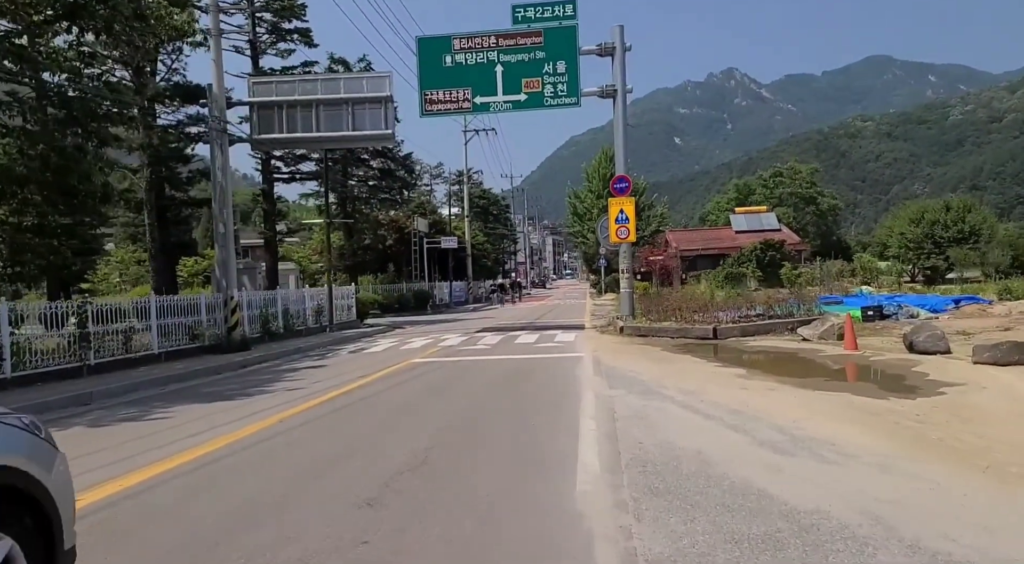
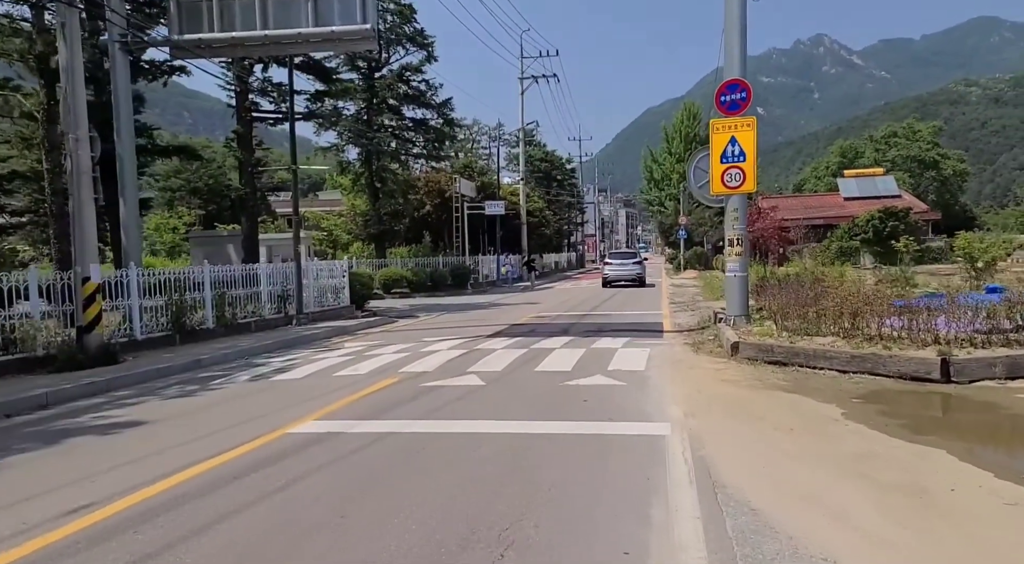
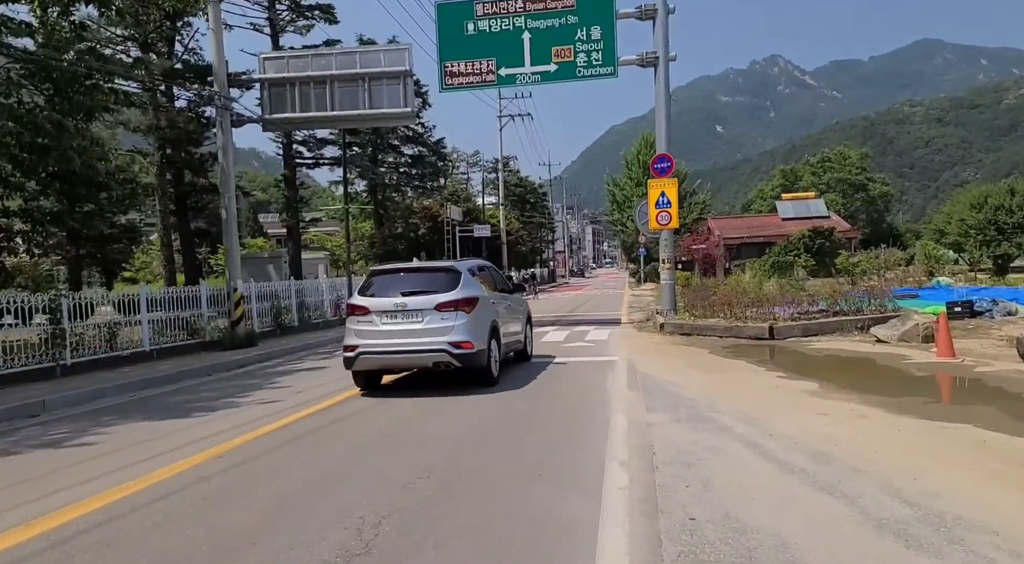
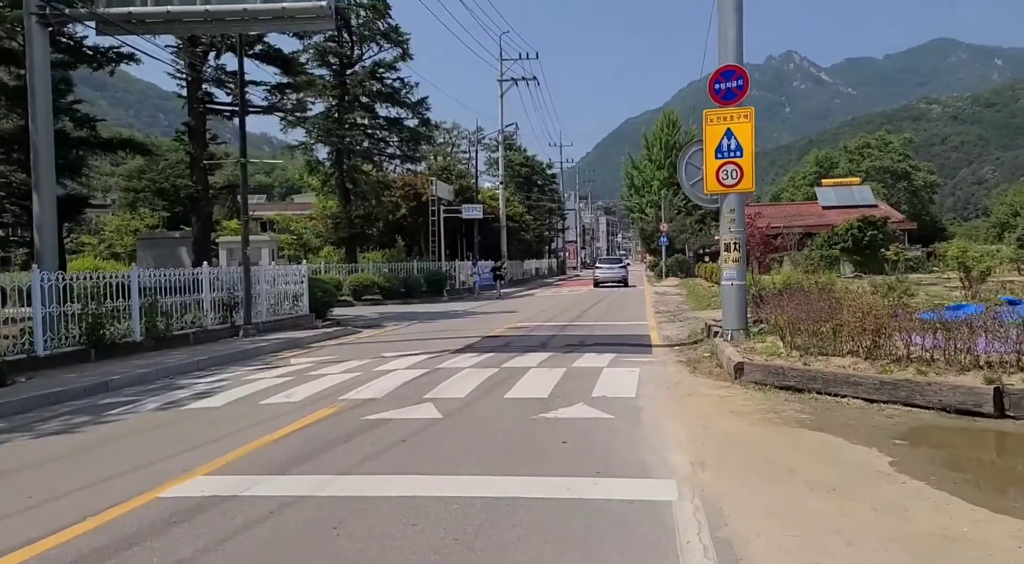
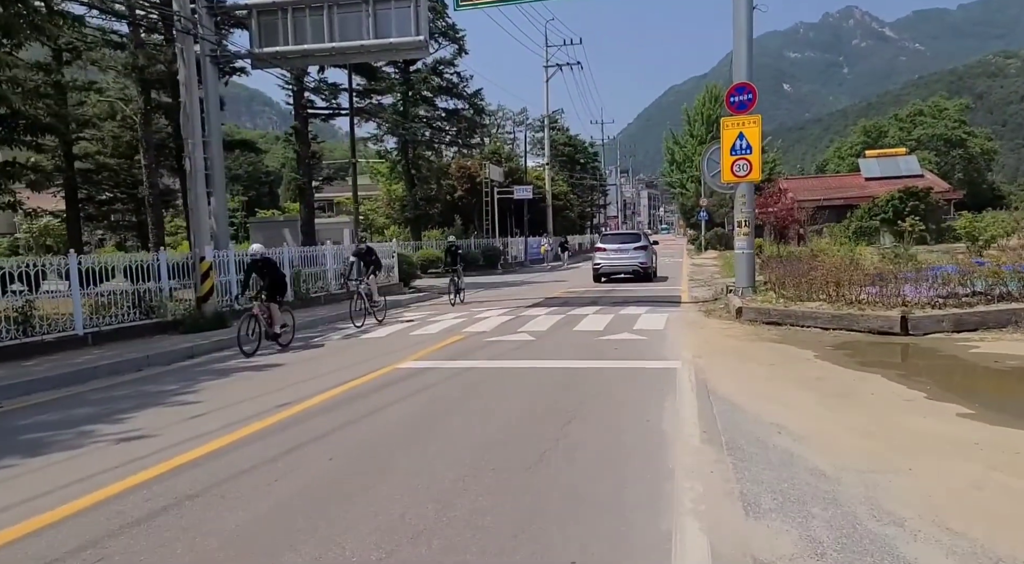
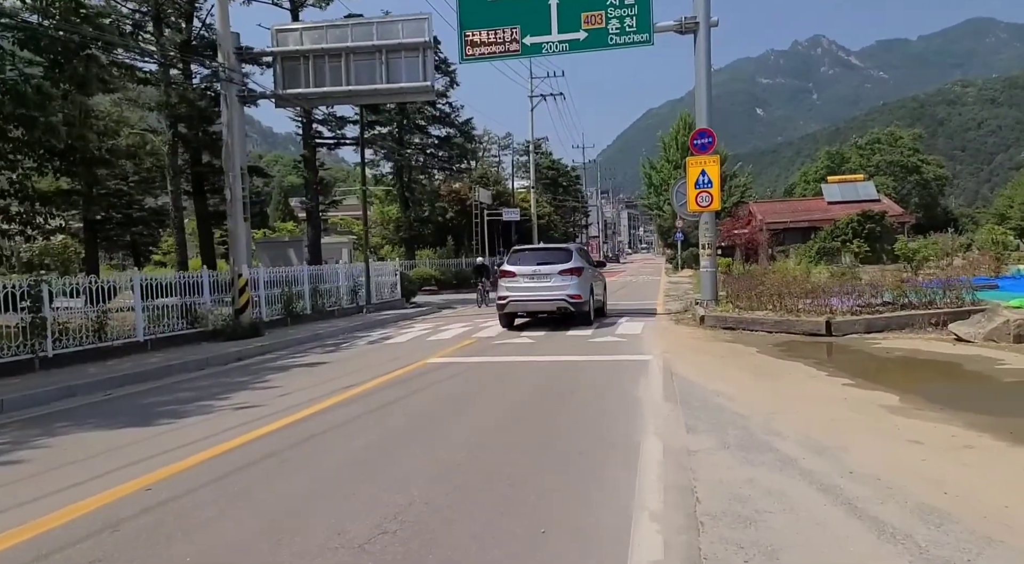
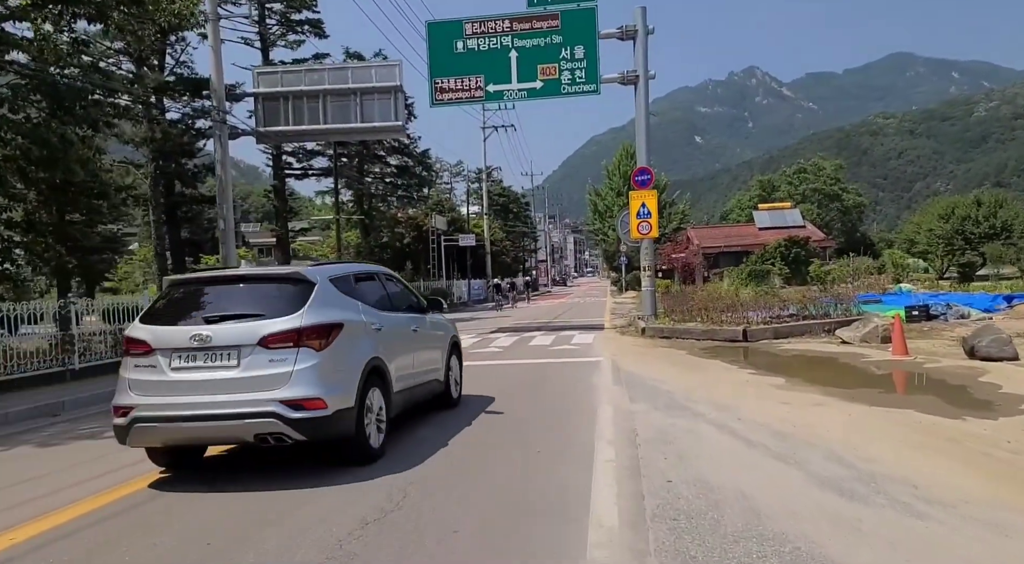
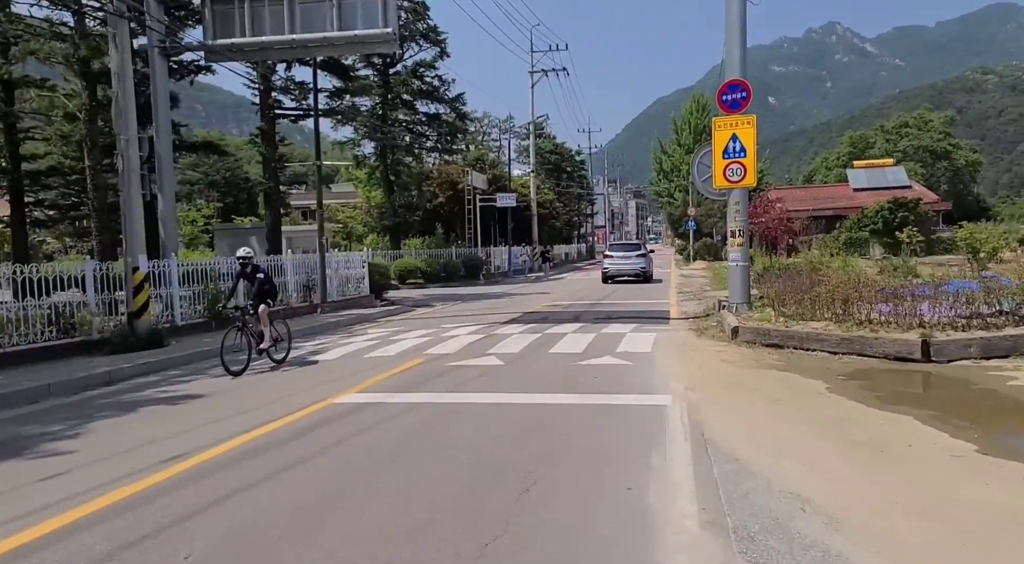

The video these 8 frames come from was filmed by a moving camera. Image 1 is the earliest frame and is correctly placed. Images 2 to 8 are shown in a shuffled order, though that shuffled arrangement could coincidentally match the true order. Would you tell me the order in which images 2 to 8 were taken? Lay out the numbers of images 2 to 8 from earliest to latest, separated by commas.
7, 3, 6, 5, 8, 2, 4
